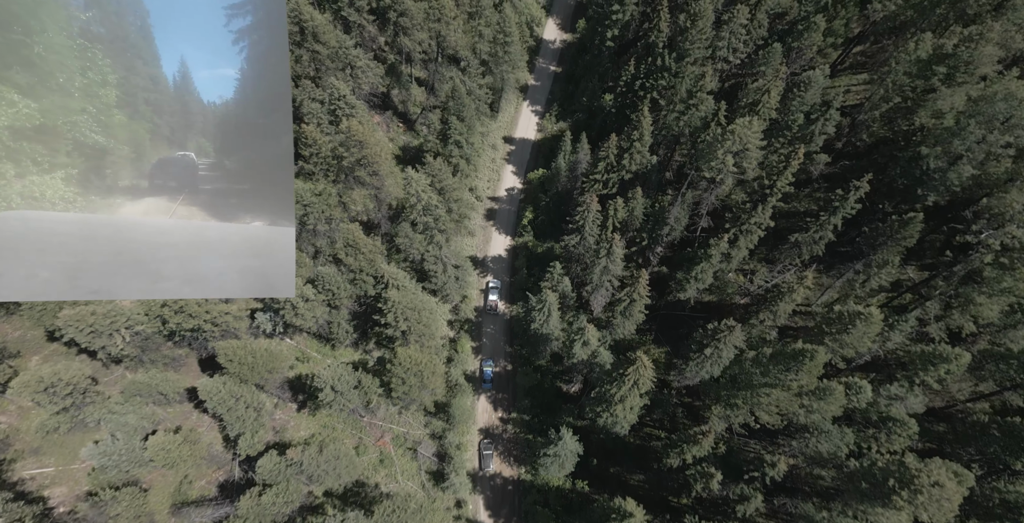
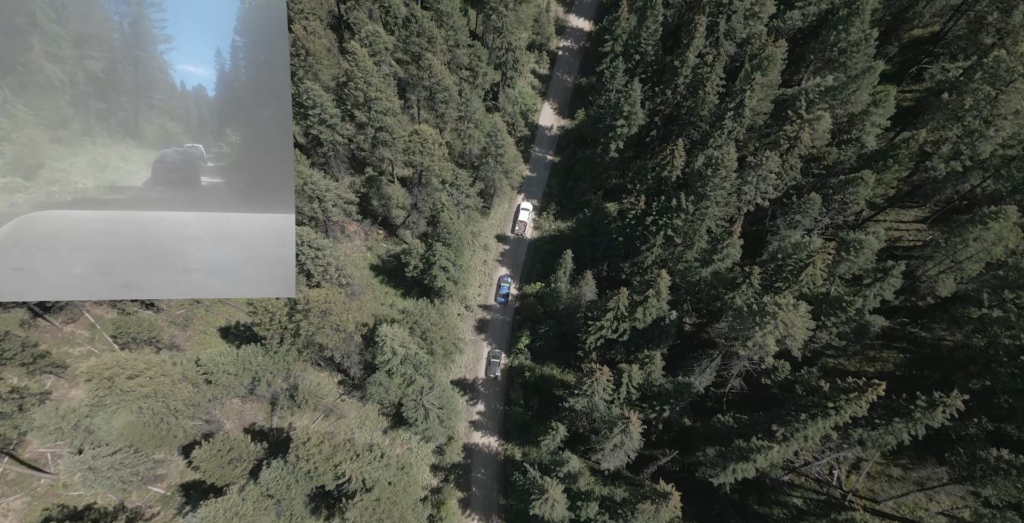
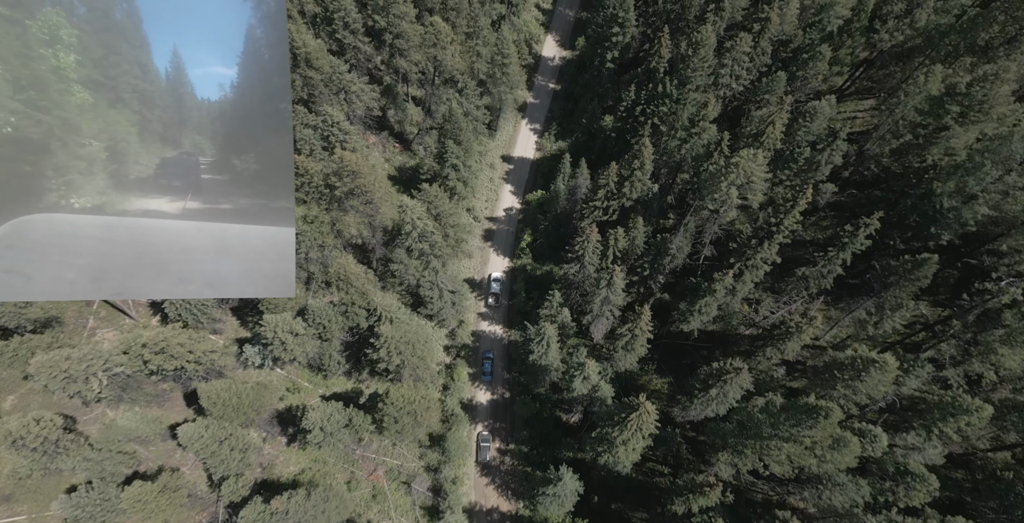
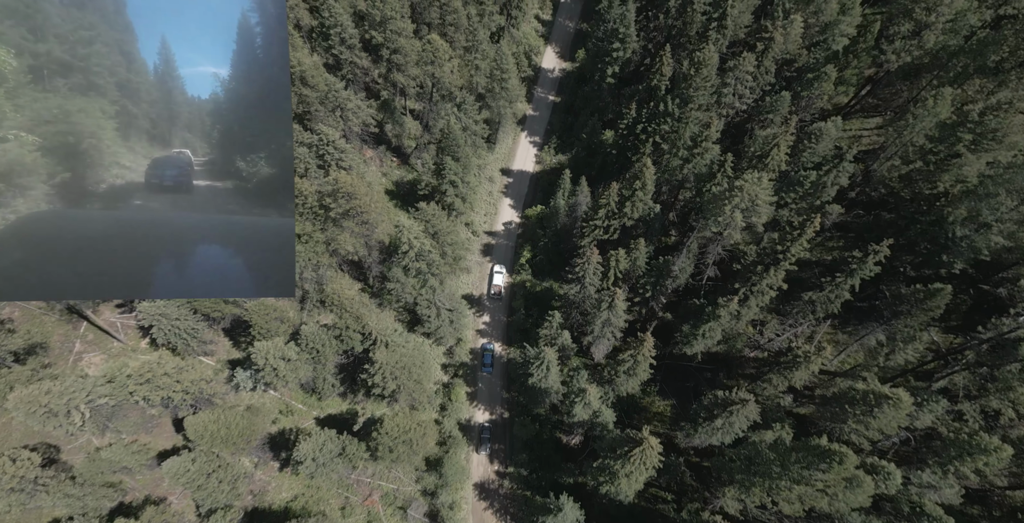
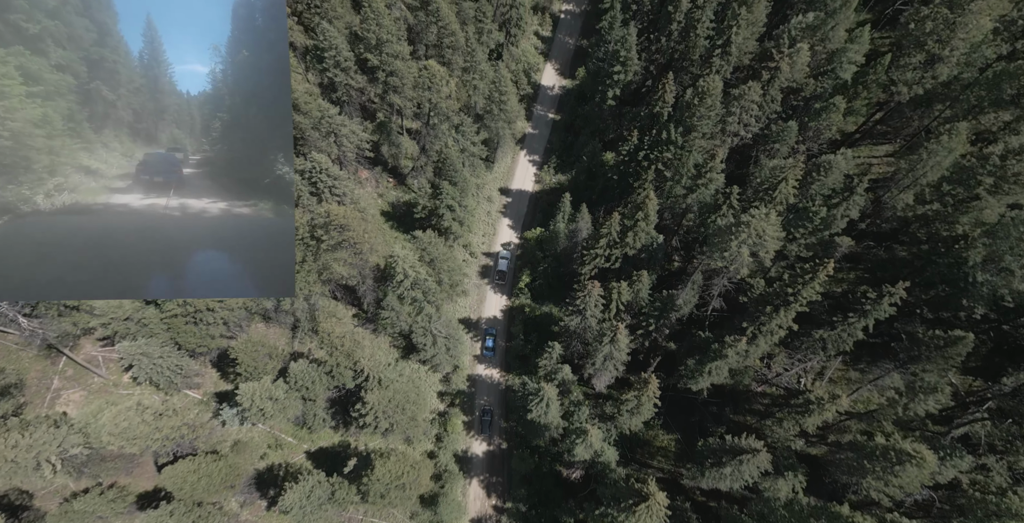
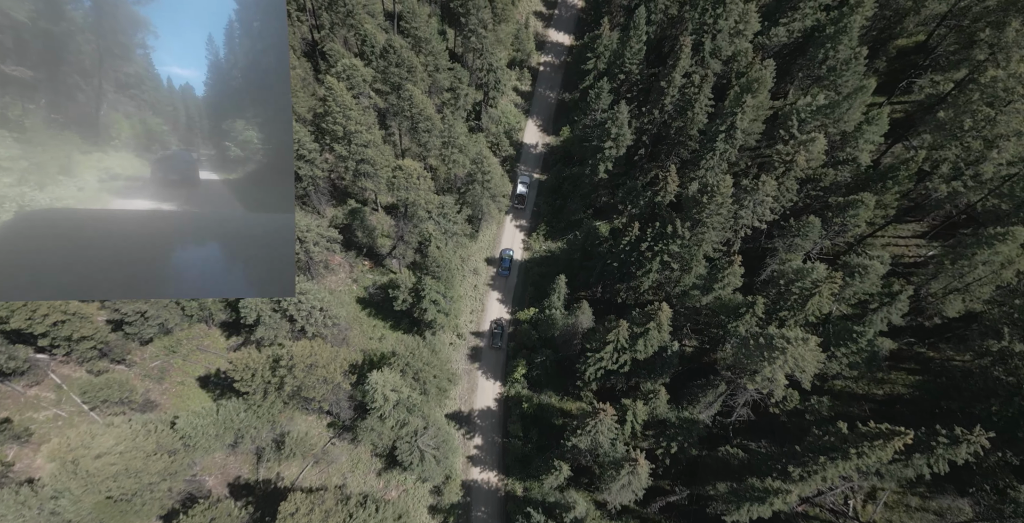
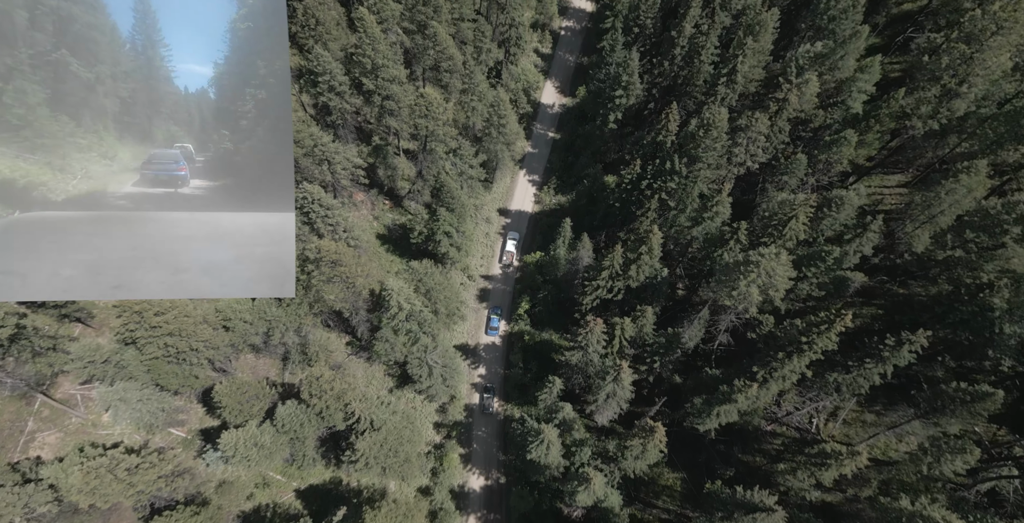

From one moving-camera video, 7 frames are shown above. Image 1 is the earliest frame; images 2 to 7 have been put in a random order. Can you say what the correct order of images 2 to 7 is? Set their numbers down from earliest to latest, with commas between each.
3, 4, 5, 7, 2, 6
